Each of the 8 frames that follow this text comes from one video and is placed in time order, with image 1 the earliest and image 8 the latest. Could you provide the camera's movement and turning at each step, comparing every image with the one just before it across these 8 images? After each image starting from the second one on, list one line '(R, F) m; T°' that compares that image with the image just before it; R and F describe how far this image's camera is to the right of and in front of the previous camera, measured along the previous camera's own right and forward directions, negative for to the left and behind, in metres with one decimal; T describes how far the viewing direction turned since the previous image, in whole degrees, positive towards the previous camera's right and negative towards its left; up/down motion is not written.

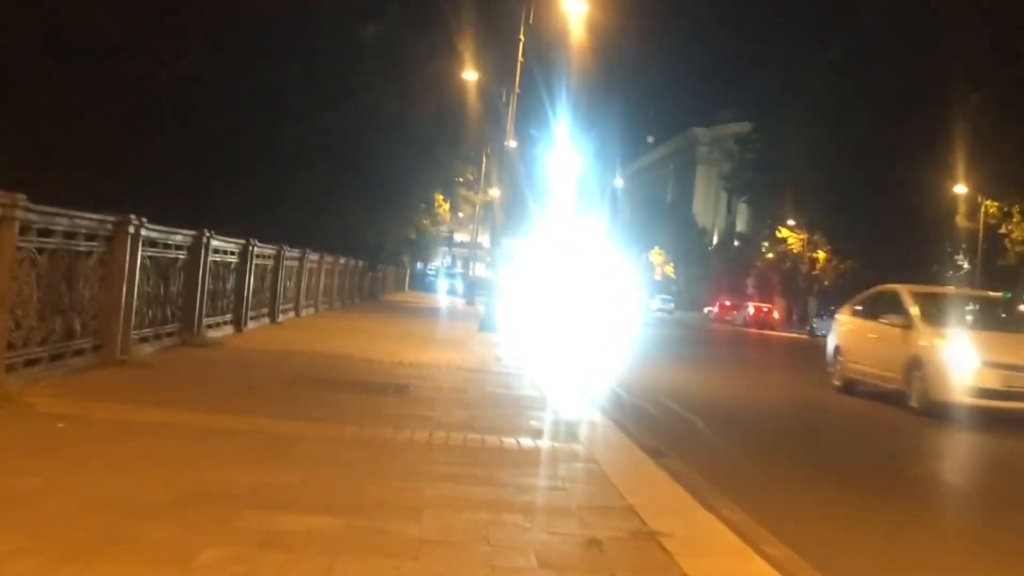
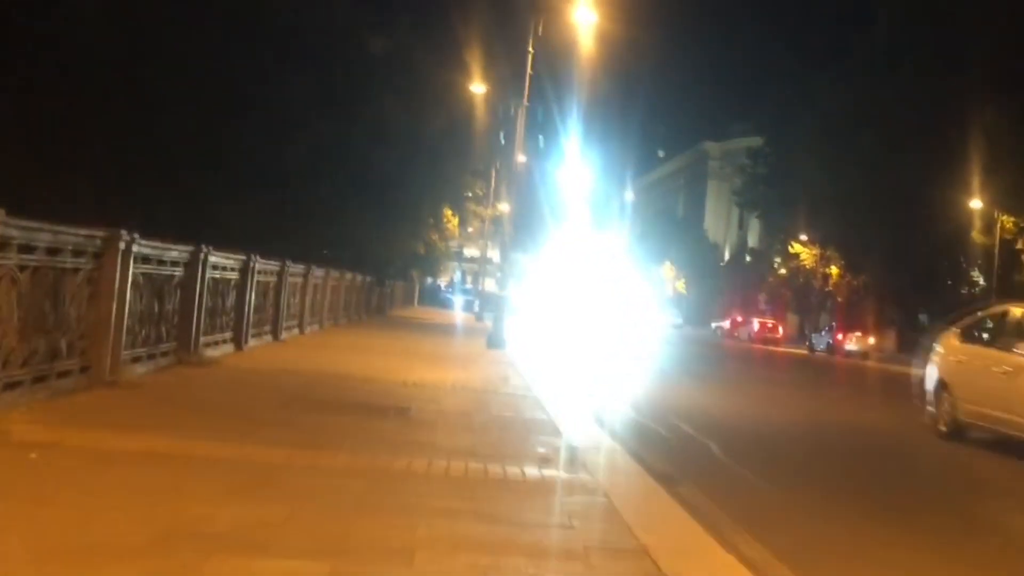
(0.0, +0.5) m; 0°
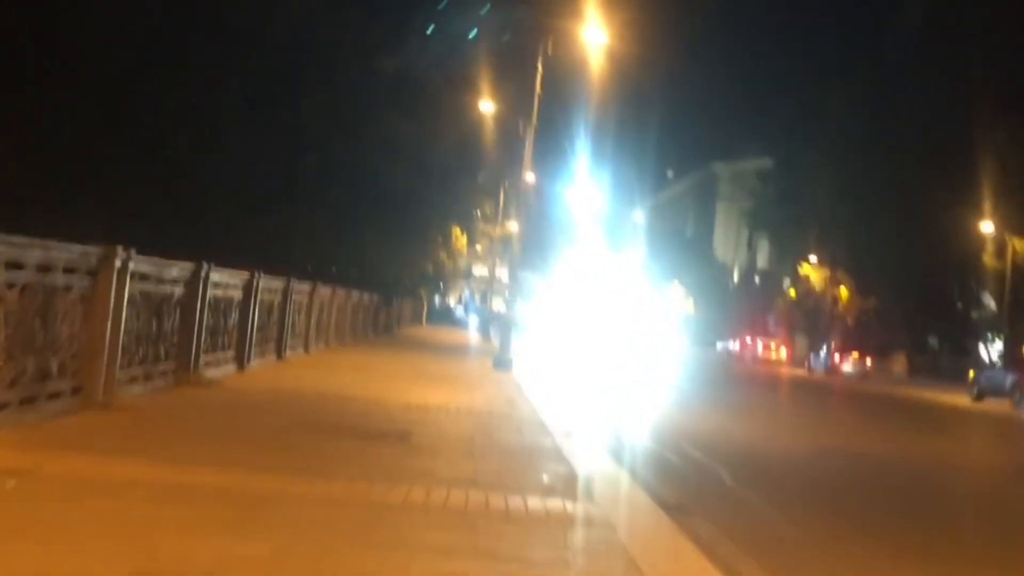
(0.0, +0.3) m; 0°
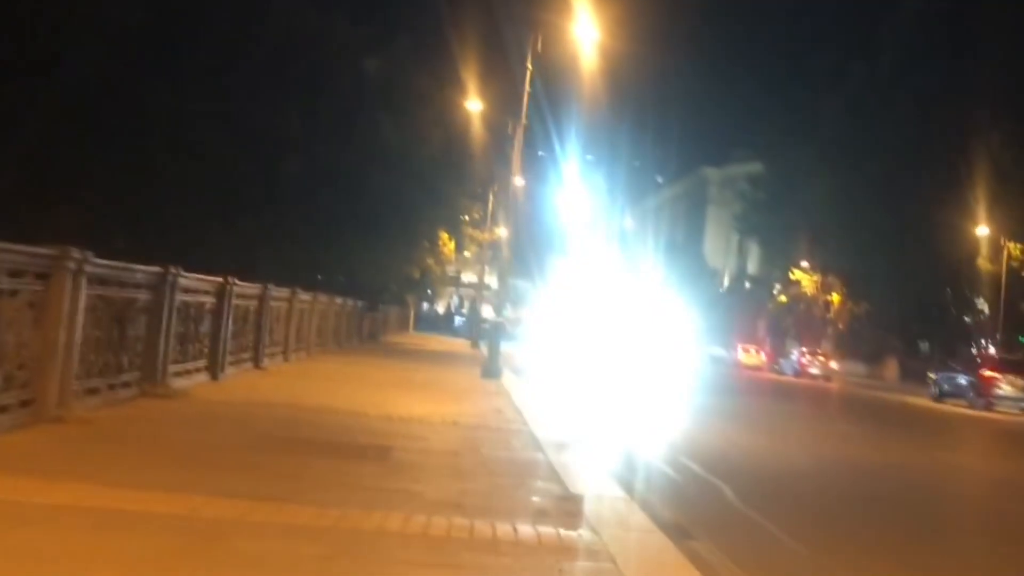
(0.0, +0.9) m; +1°
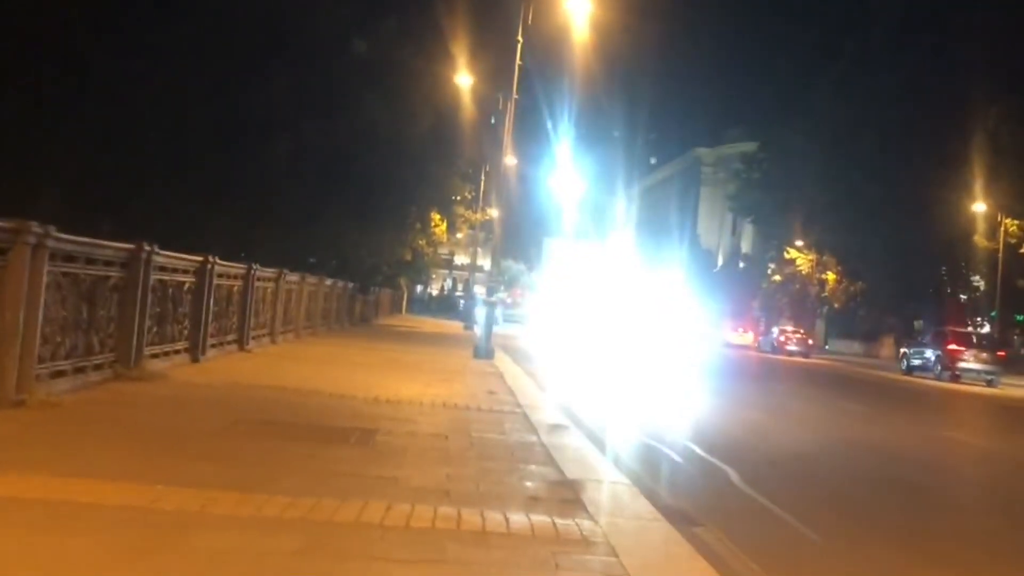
(0.0, +0.7) m; 0°
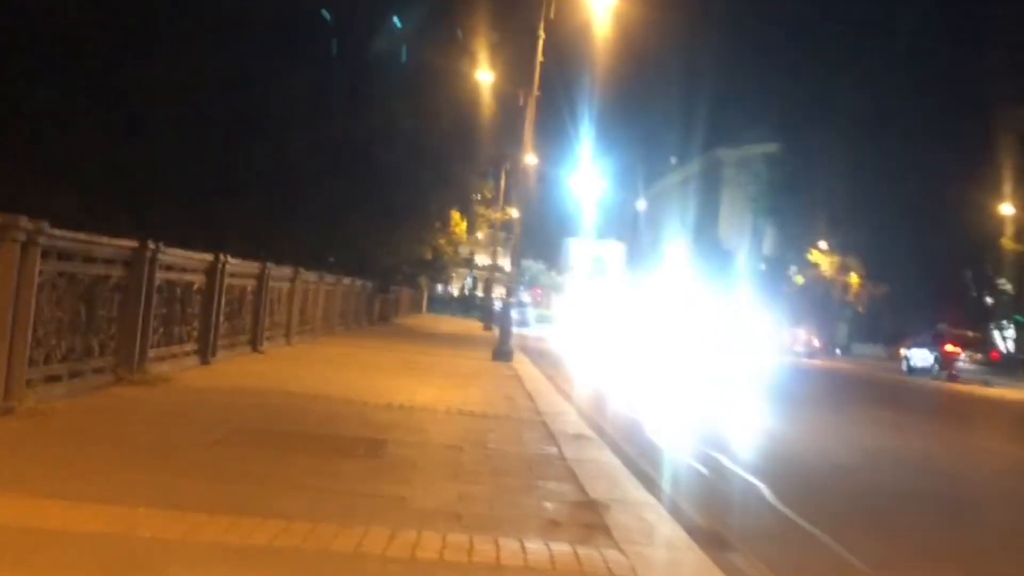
(0.0, +0.7) m; -1°
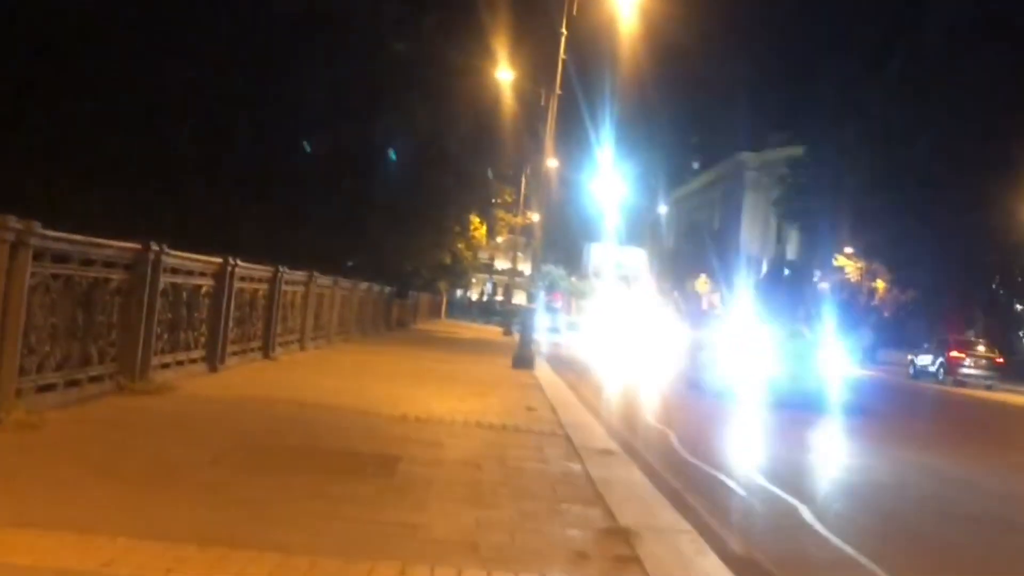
(0.0, +0.7) m; -1°
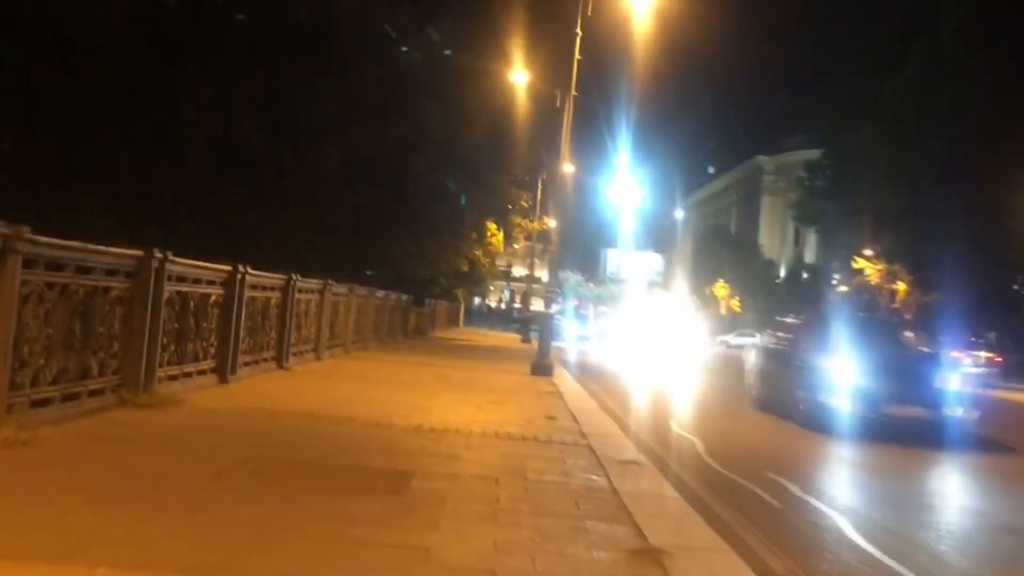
(0.0, +0.6) m; -1°
